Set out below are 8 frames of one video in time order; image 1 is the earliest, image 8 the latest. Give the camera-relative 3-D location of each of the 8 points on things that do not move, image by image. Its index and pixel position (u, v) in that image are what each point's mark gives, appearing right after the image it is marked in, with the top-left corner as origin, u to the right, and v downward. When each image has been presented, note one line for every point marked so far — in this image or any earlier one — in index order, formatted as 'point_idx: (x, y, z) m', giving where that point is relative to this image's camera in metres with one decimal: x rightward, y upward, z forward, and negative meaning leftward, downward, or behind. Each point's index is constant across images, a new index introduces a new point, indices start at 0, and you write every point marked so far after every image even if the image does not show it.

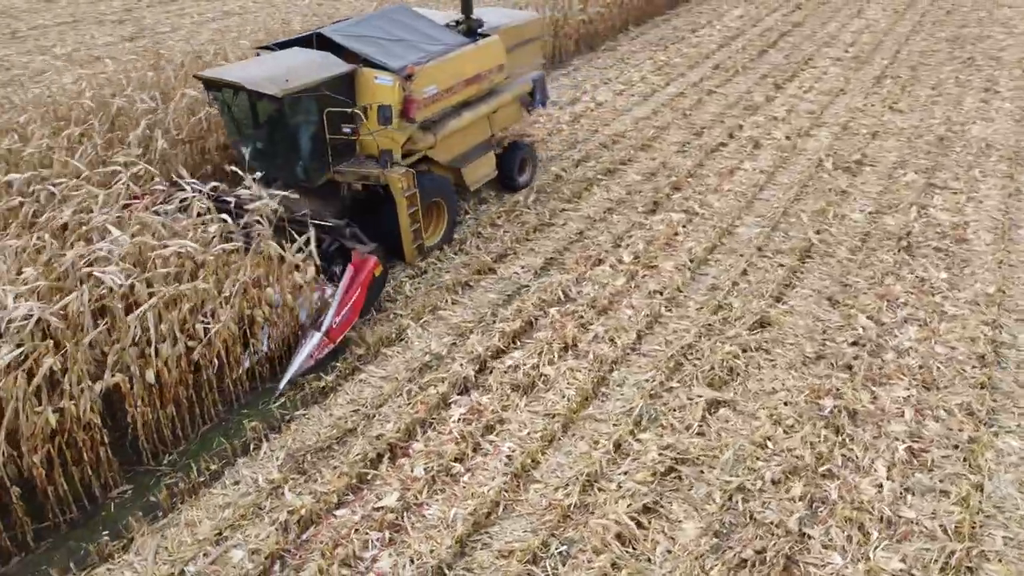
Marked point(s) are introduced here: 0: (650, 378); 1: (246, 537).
0: (+0.8, -0.6, +5.0) m
1: (-1.3, -1.2, +3.9) m
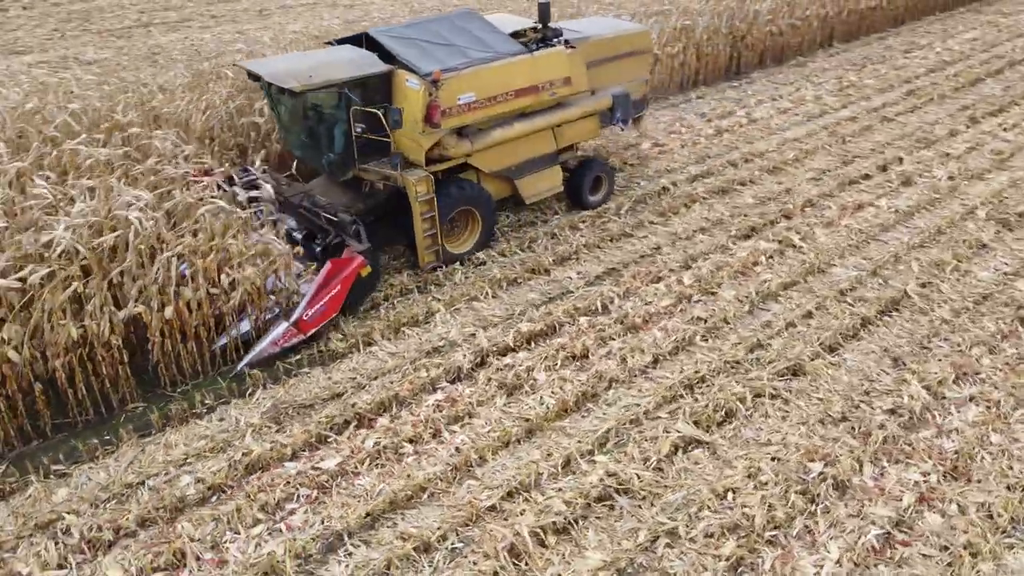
0: (+0.8, -0.7, +4.8) m
1: (-1.7, -1.0, +4.3) m
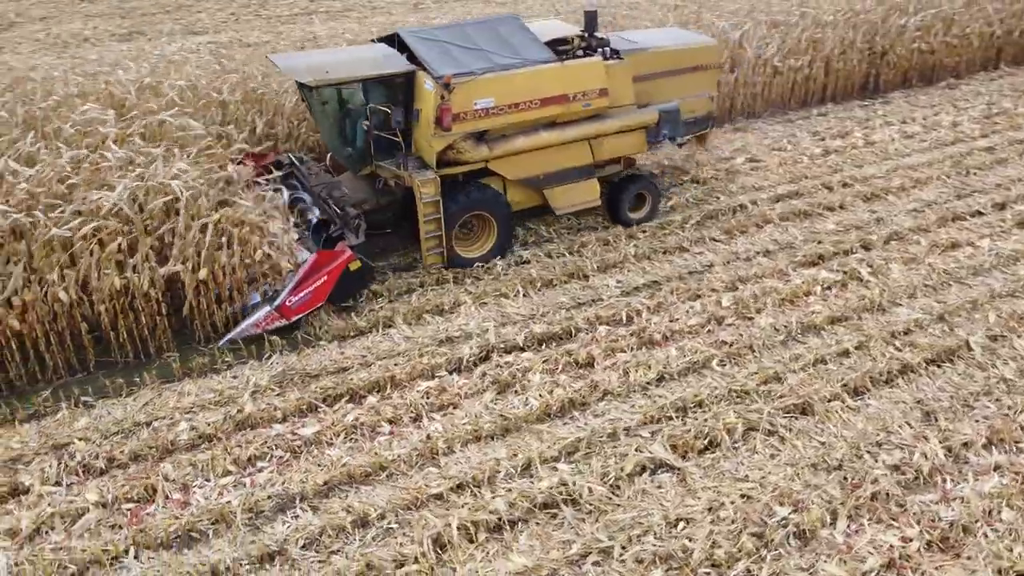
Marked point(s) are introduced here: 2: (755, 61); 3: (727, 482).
0: (+0.7, -0.8, +4.7) m
1: (-1.8, -0.8, +4.7) m
2: (+2.9, +2.7, +9.5) m
3: (+1.1, -1.0, +4.2) m
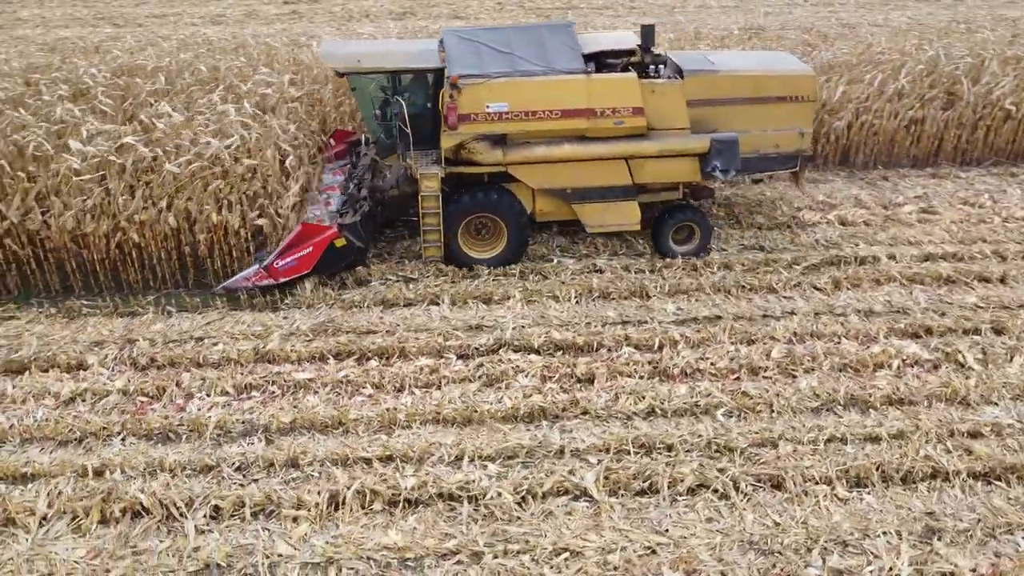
0: (+0.4, -0.9, +4.6) m
1: (-1.9, -0.4, +5.5) m
2: (+4.7, +1.9, +8.2) m
3: (+0.6, -1.2, +4.0) m
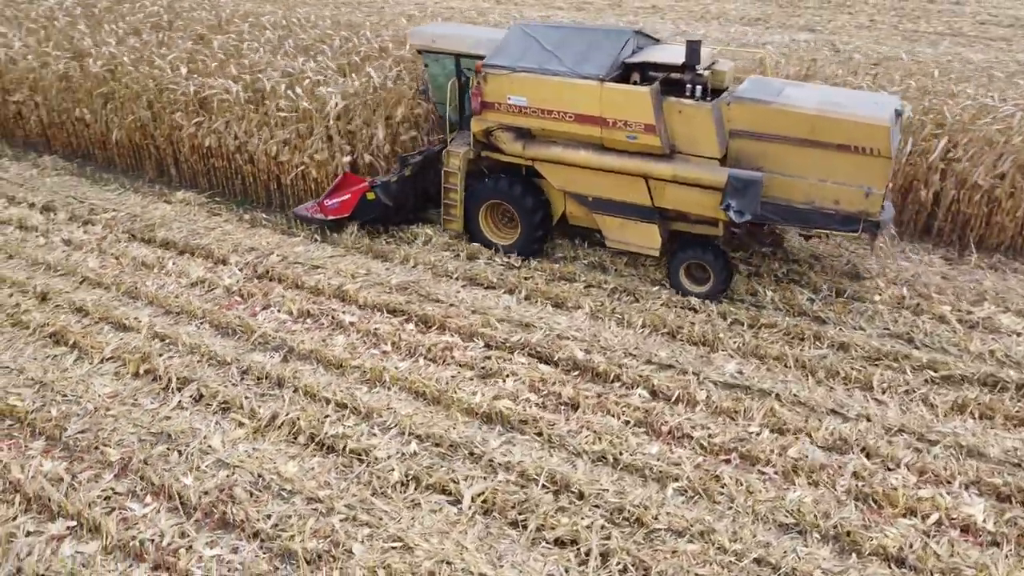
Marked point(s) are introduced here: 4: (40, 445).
0: (0.0, -0.9, +4.5) m
1: (-1.4, +0.1, +6.3) m
2: (+6.1, +0.4, +5.5) m
3: (-0.2, -1.3, +3.9) m
4: (-2.7, -0.9, +4.5) m
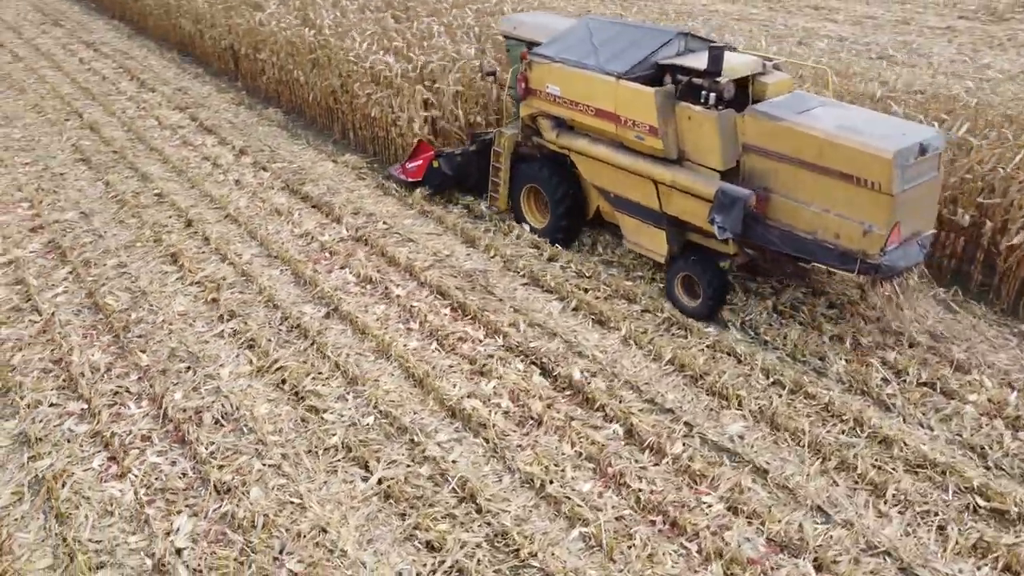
0: (-0.4, -0.9, +4.5) m
1: (-0.8, +0.3, +6.6) m
2: (+5.8, -0.9, +3.2) m
3: (-0.8, -1.2, +4.0) m
4: (-2.8, -0.3, +5.5) m
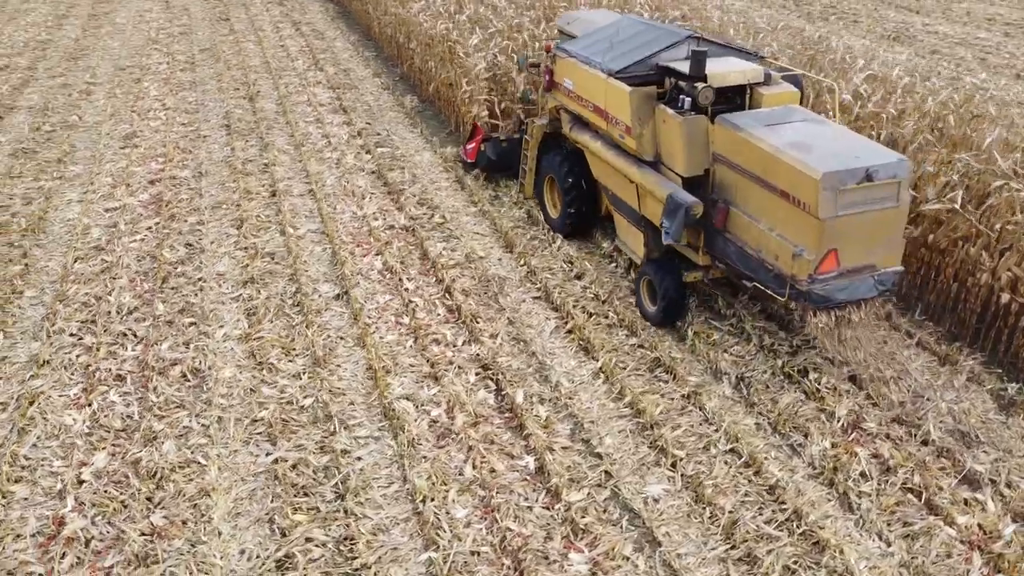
0: (-0.9, -0.9, +4.5) m
1: (-0.5, +0.3, +6.7) m
2: (+4.6, -1.8, +1.6) m
3: (-1.5, -1.1, +4.2) m
4: (-2.8, 0.0, +6.1) m
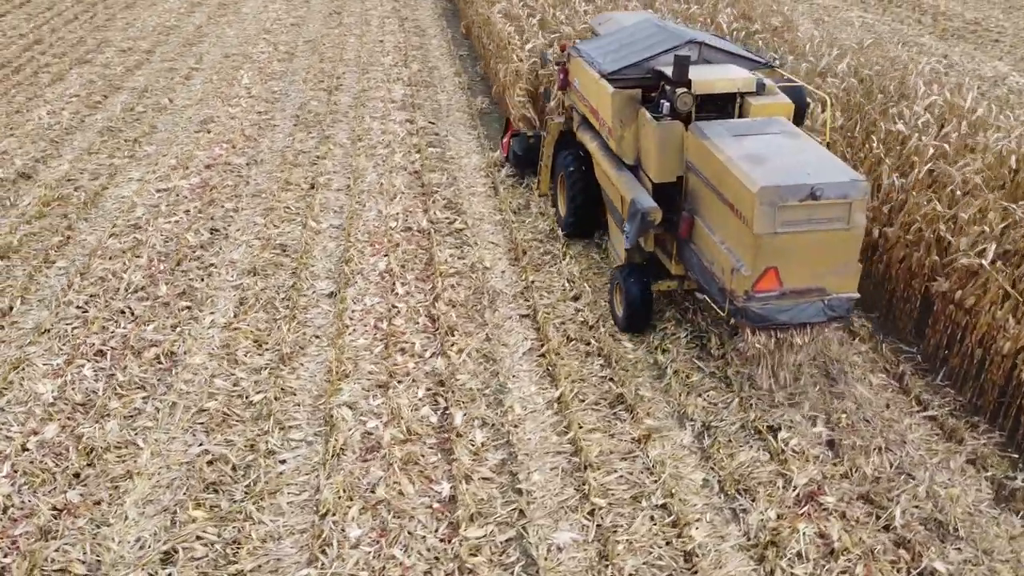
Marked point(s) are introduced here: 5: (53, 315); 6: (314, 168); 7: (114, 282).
0: (-1.3, -0.9, +4.5) m
1: (-0.4, +0.2, +6.5) m
2: (+3.5, -2.3, +0.7) m
3: (-1.9, -1.1, +4.3) m
4: (-2.8, +0.2, +6.4) m
5: (-3.3, -0.2, +5.7) m
6: (-2.0, +1.2, +8.3) m
7: (-3.0, 0.0, +6.1) m
